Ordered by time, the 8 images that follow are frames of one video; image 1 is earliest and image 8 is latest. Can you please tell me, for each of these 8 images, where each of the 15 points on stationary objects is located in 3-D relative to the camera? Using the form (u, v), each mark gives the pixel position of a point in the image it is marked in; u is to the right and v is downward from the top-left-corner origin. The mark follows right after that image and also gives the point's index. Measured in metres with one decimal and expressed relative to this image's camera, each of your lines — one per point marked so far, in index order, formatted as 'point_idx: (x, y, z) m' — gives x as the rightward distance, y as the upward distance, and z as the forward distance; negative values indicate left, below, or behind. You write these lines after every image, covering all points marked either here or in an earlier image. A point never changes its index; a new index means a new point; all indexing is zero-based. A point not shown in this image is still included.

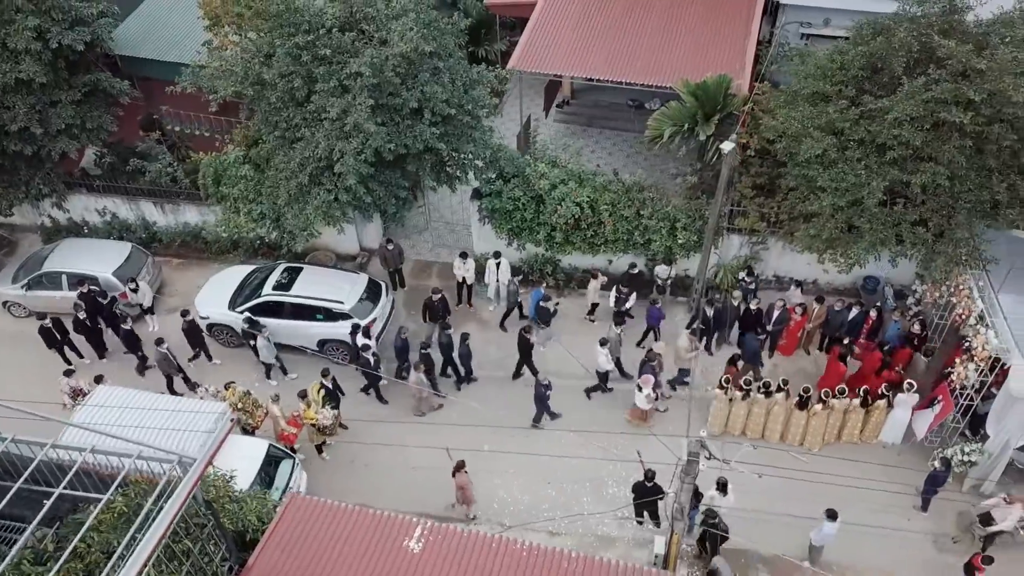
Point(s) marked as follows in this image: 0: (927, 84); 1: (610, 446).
0: (+5.1, +2.5, +9.9) m
1: (+1.3, -2.1, +10.8) m
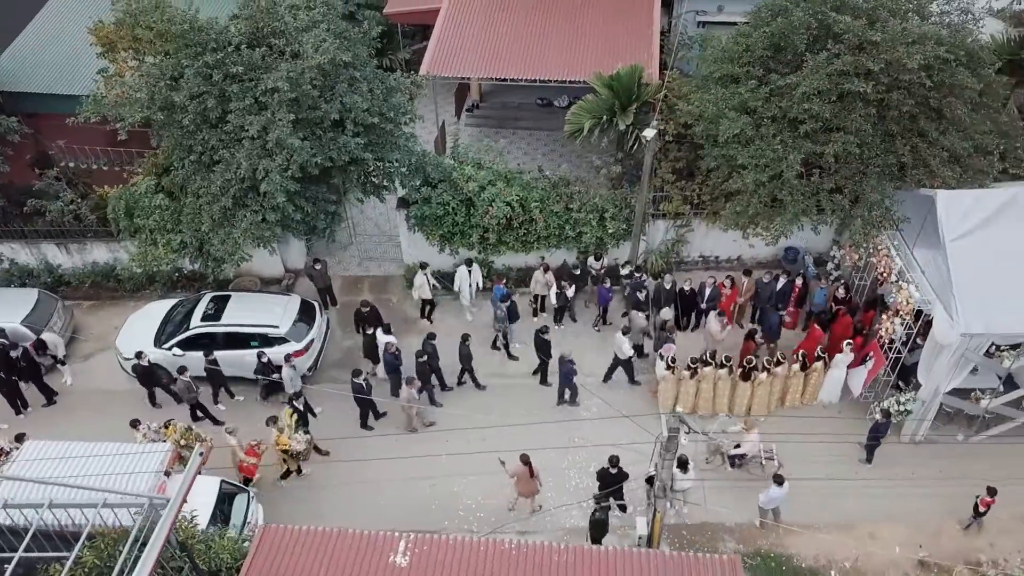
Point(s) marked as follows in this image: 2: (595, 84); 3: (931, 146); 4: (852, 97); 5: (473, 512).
0: (+4.1, +2.9, +10.5) m
1: (+0.7, -2.0, +10.9) m
2: (+1.2, +3.0, +12.1) m
3: (+5.4, +1.8, +10.4) m
4: (+4.3, +2.4, +10.3) m
5: (-0.5, -2.8, +10.1) m
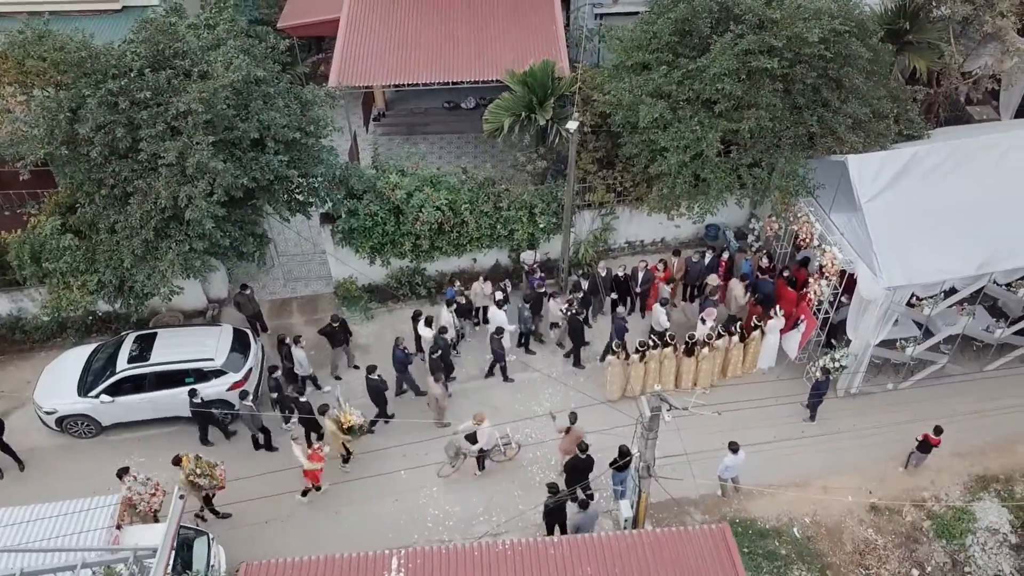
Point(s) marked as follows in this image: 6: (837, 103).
0: (+3.0, +3.3, +10.9) m
1: (+0.2, -2.0, +10.9) m
2: (-0.1, +3.1, +12.1) m
3: (+4.4, +2.4, +11.0) m
4: (+3.3, +2.8, +10.8) m
5: (-0.9, -2.9, +10.0) m
6: (+4.3, +2.5, +10.9) m
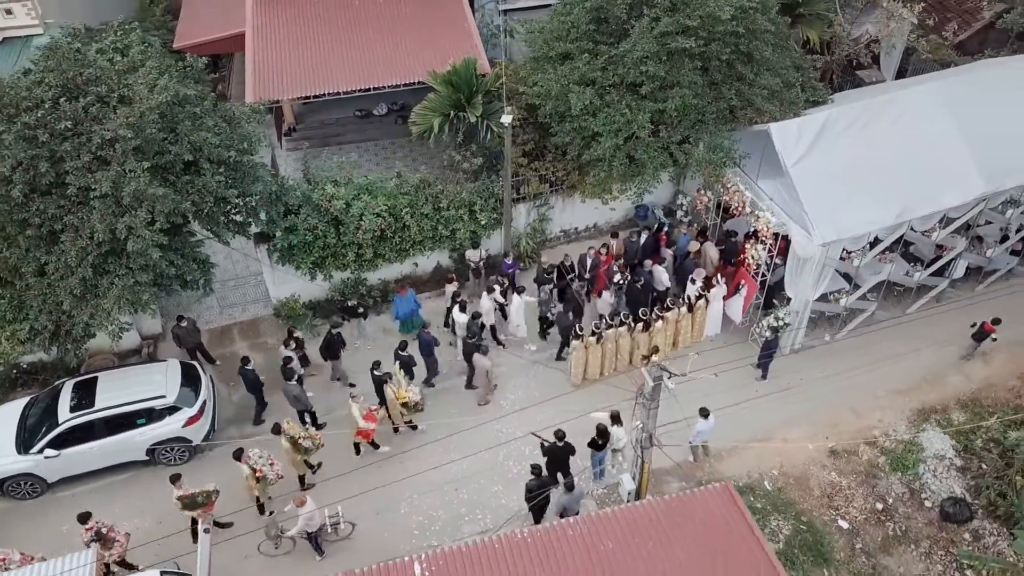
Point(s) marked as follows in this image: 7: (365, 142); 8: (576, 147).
0: (+1.9, +3.7, +11.3) m
1: (-0.2, -1.9, +10.9) m
2: (-1.2, +3.1, +12.1) m
3: (+3.4, +2.9, +11.6) m
4: (+2.3, +3.2, +11.2) m
5: (-1.0, -2.9, +9.9) m
6: (+3.4, +3.0, +11.5) m
7: (-2.7, +2.7, +15.1) m
8: (+0.9, +2.0, +11.7) m
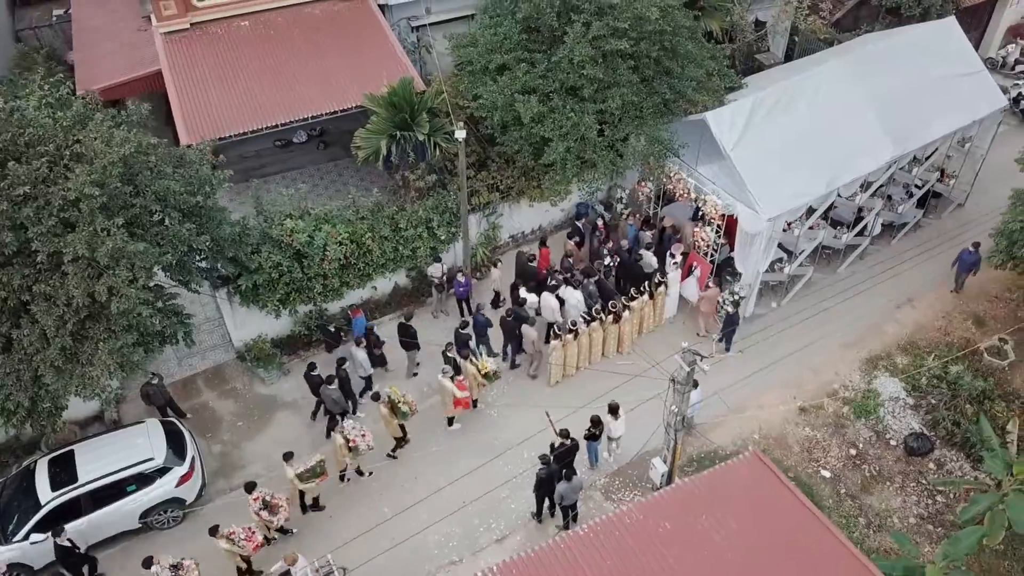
0: (+1.0, +3.7, +11.7) m
1: (-0.3, -2.1, +11.1) m
2: (-2.1, +2.7, +12.1) m
3: (+2.5, +3.1, +12.2) m
4: (+1.5, +3.3, +11.7) m
5: (-0.8, -3.1, +10.0) m
6: (+2.5, +3.3, +12.2) m
7: (-4.0, +2.1, +14.8) m
8: (+0.2, +2.0, +12.0) m
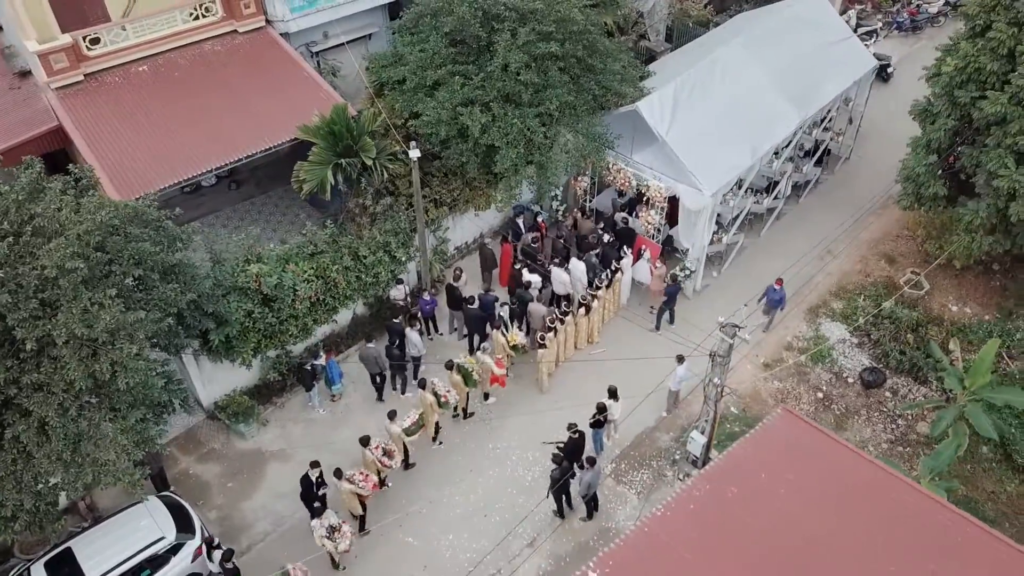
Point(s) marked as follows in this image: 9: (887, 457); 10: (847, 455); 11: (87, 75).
0: (0.0, +3.7, +12.0) m
1: (-0.3, -2.2, +11.2) m
2: (-2.9, +2.2, +11.8) m
3: (+1.4, +3.3, +12.8) m
4: (+0.4, +3.4, +12.1) m
5: (-0.4, -3.3, +10.0) m
6: (+1.4, +3.5, +12.7) m
7: (-5.2, +1.2, +14.2) m
8: (-0.6, +1.8, +12.1) m
9: (+5.2, -2.3, +11.2) m
10: (+3.2, -1.6, +7.8) m
11: (-6.6, +3.3, +12.6) m
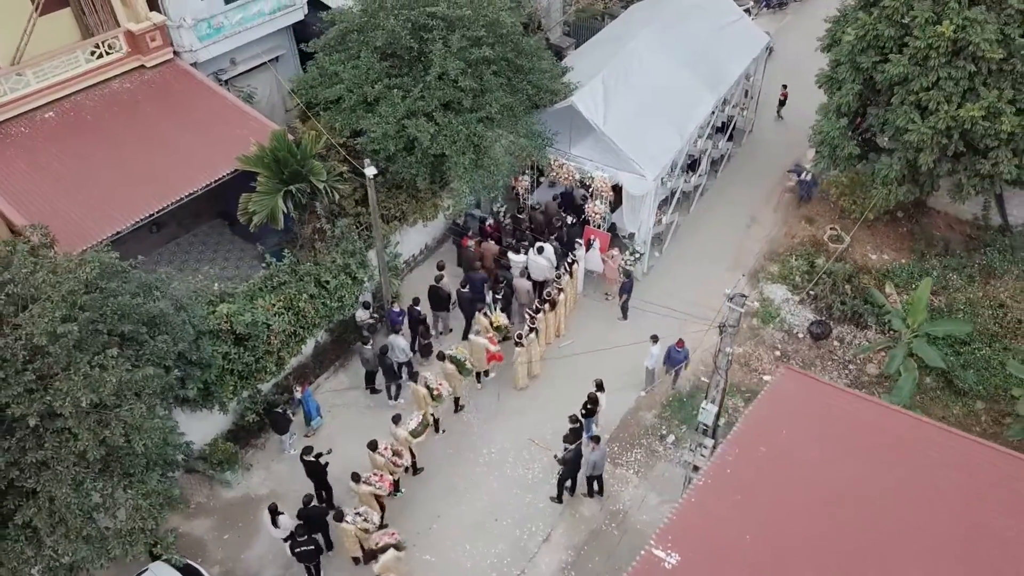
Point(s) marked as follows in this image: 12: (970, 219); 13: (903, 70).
0: (-1.0, +3.6, +12.0) m
1: (-0.3, -2.3, +11.2) m
2: (-3.7, +1.7, +11.4) m
3: (+0.3, +3.4, +13.0) m
4: (-0.5, +3.3, +12.2) m
5: (-0.1, -3.4, +10.0) m
6: (+0.3, +3.5, +12.9) m
7: (-6.1, +0.4, +13.4) m
8: (-1.3, +1.7, +12.1) m
9: (+5.0, -1.7, +12.1) m
10: (+3.5, -1.2, +8.4) m
11: (-7.5, +2.3, +11.7) m
12: (+8.4, +1.3, +14.9) m
13: (+5.8, +3.3, +12.1) m
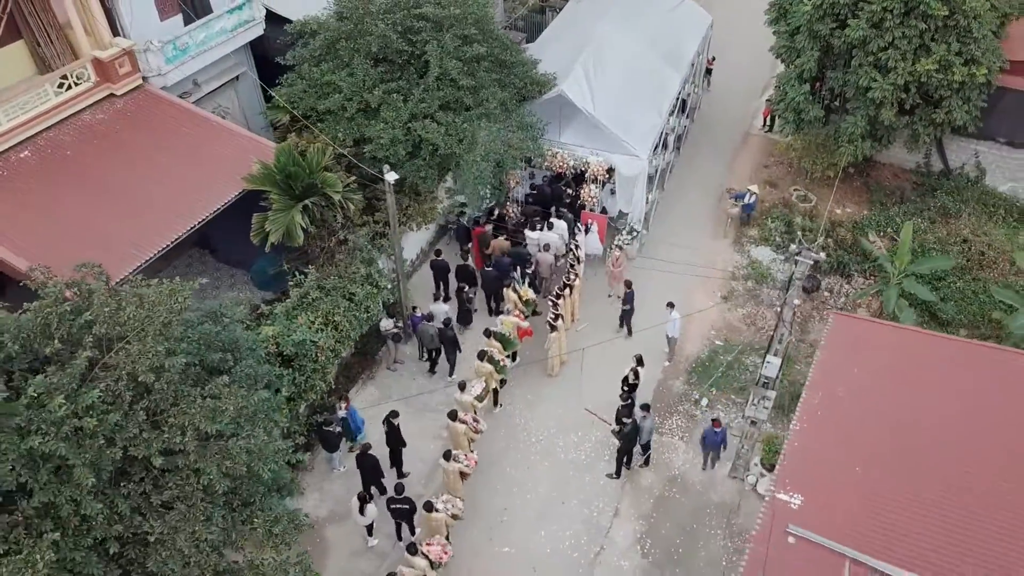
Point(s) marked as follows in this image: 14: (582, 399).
0: (-1.1, +3.6, +12.1) m
1: (+0.4, -2.2, +11.4) m
2: (-3.4, +1.4, +11.1) m
3: (+0.1, +3.6, +13.2) m
4: (-0.6, +3.4, +12.3) m
5: (+0.9, -3.2, +10.3) m
6: (0.0, +3.7, +13.1) m
7: (-5.9, -0.2, +12.8) m
8: (-1.2, +1.6, +12.1) m
9: (+5.4, -0.9, +13.0) m
10: (+4.4, -0.5, +9.1) m
11: (-7.3, +1.5, +10.8) m
12: (+8.0, +2.4, +16.2) m
13: (+5.6, +4.1, +13.1) m
14: (+1.0, -1.6, +12.1) m
